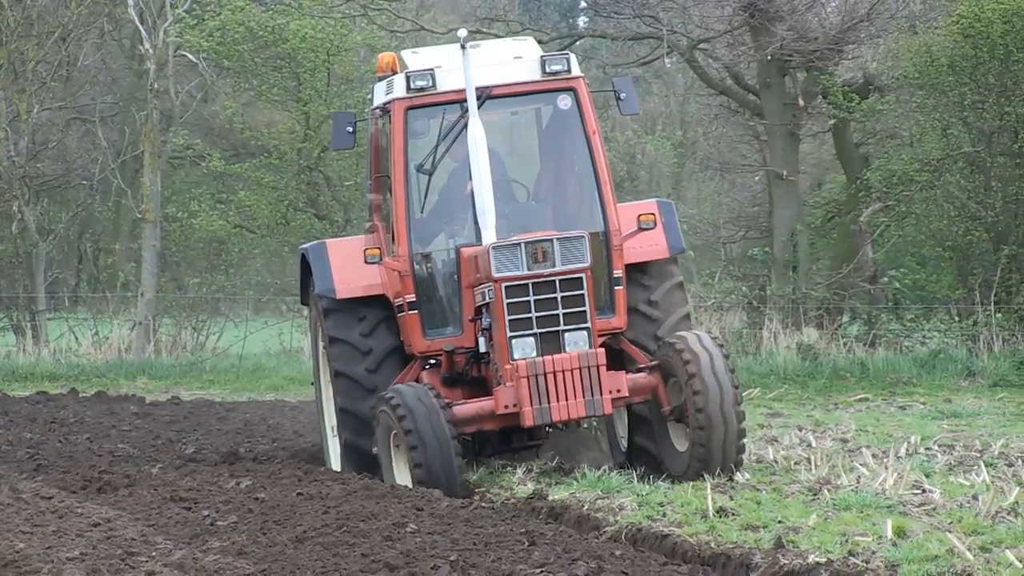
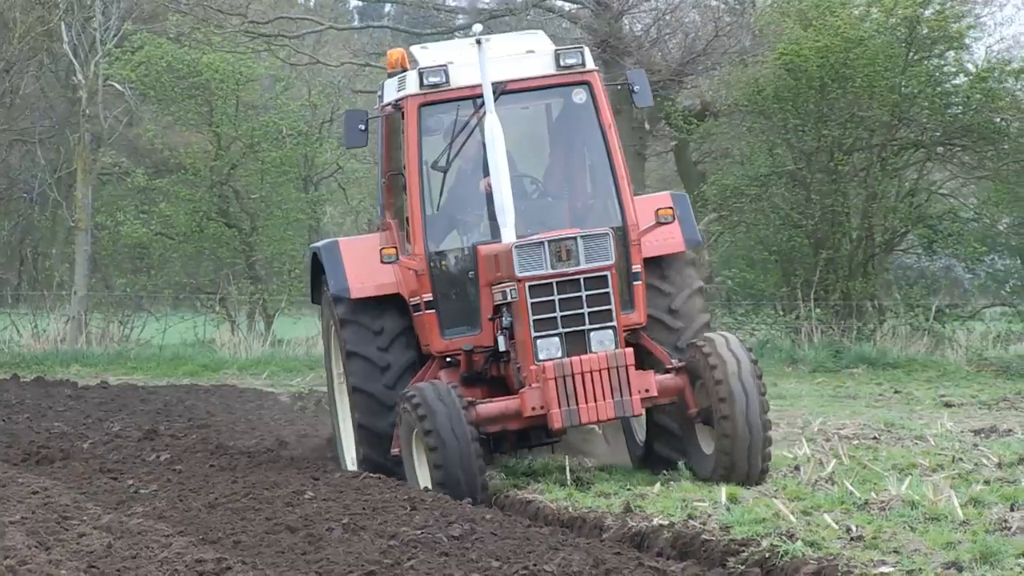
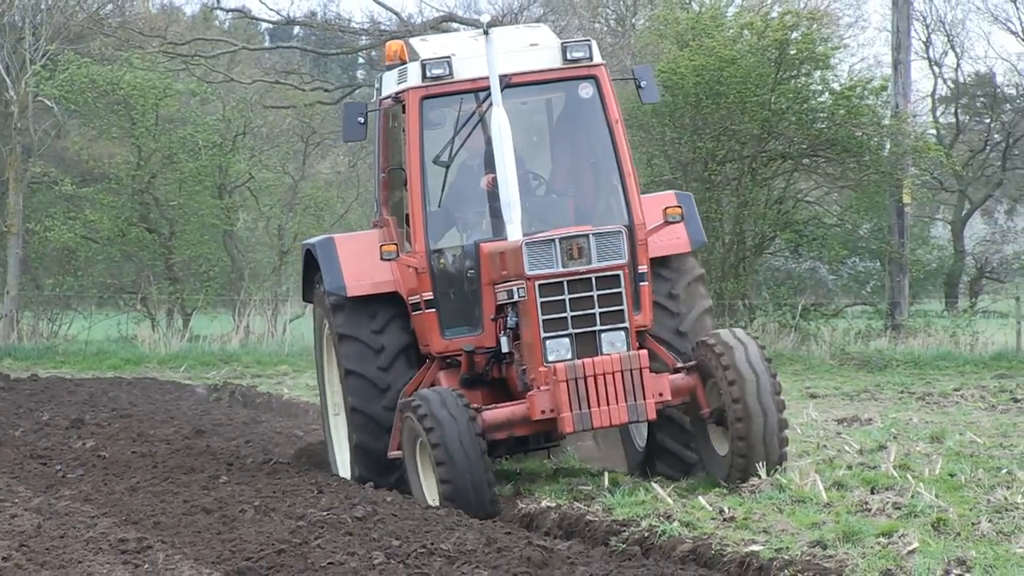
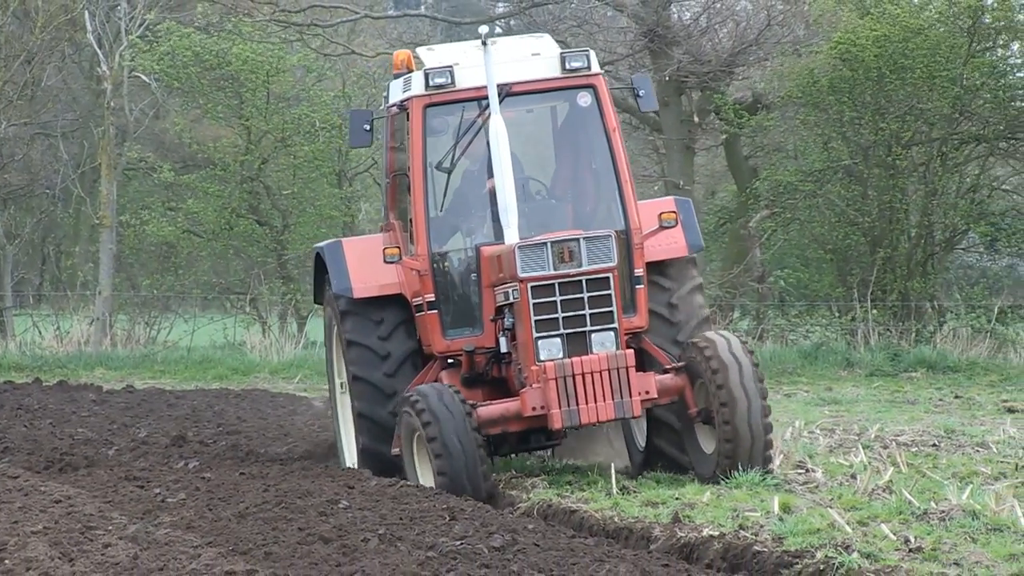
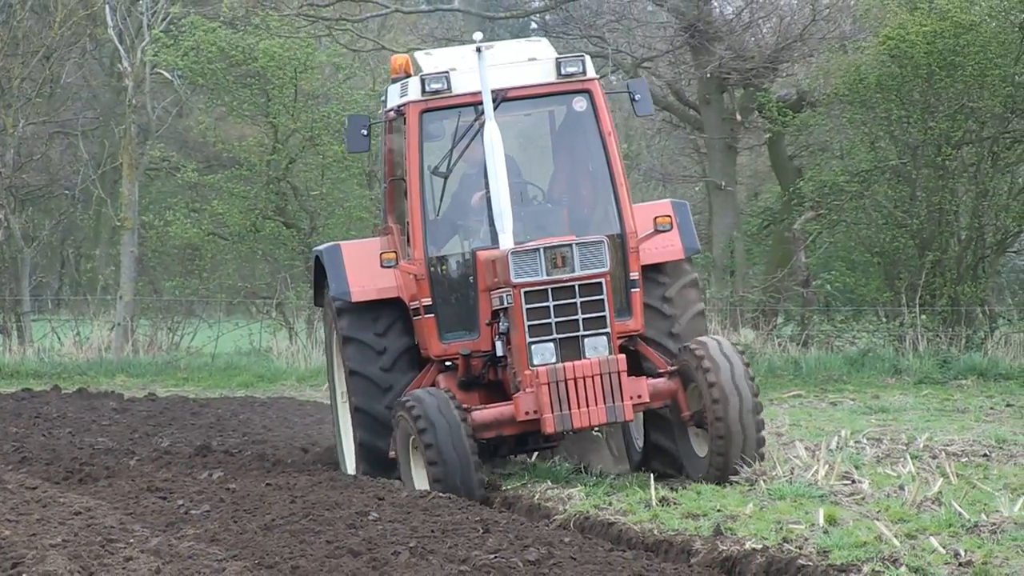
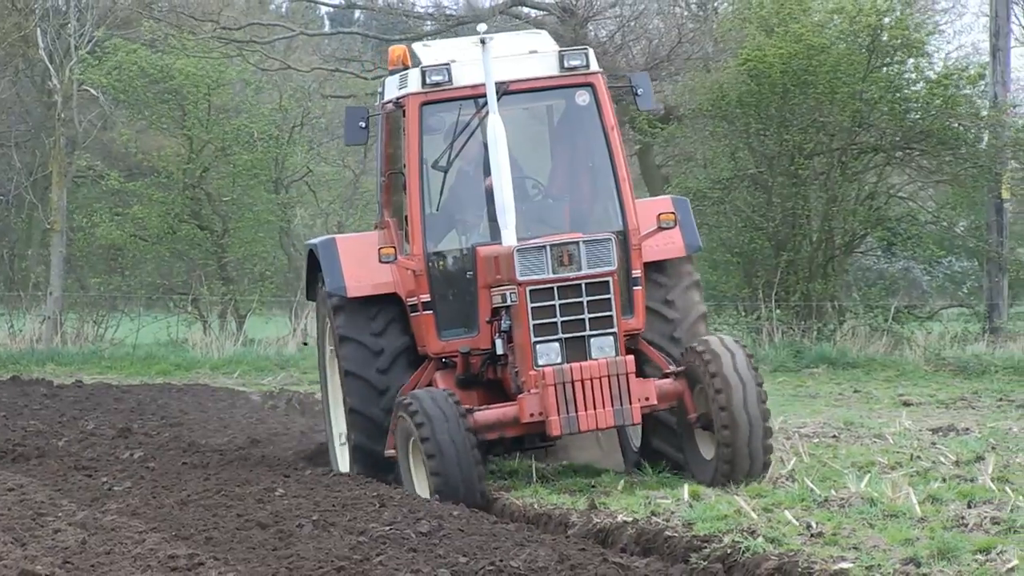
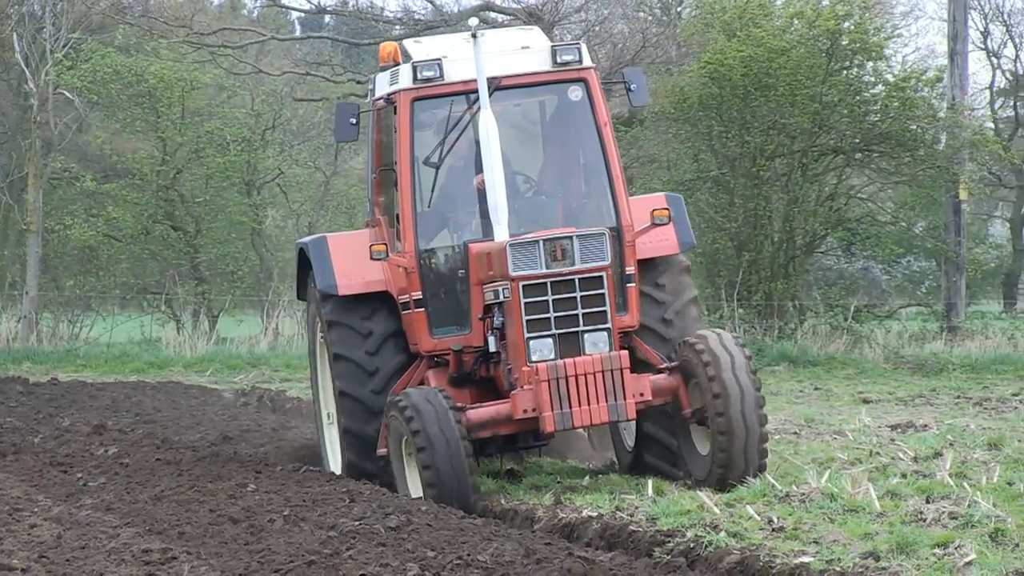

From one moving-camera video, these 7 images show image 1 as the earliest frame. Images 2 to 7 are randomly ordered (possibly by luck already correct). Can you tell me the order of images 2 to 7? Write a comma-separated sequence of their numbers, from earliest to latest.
5, 4, 2, 6, 7, 3
